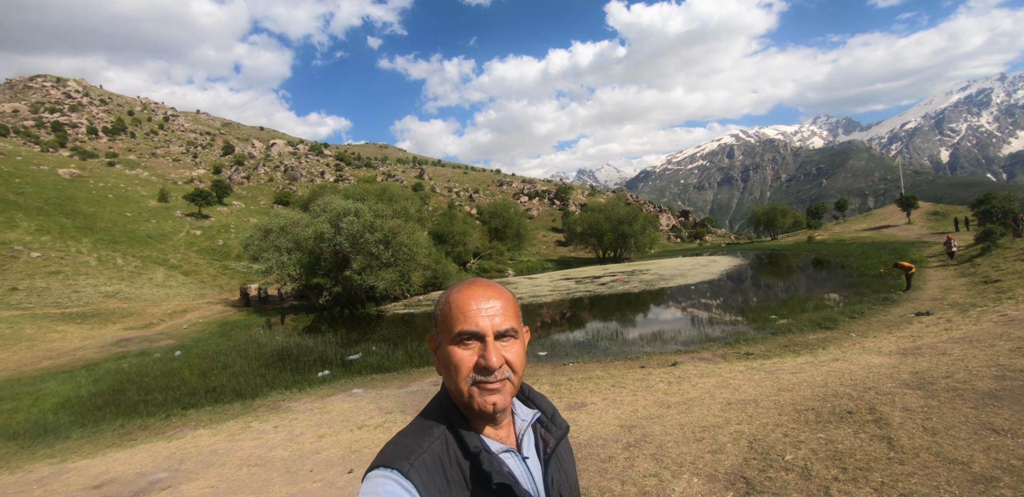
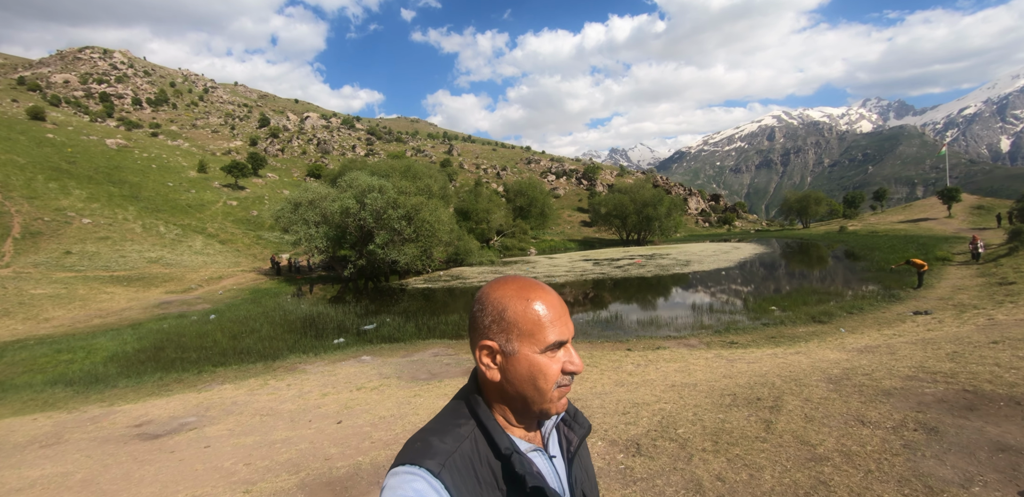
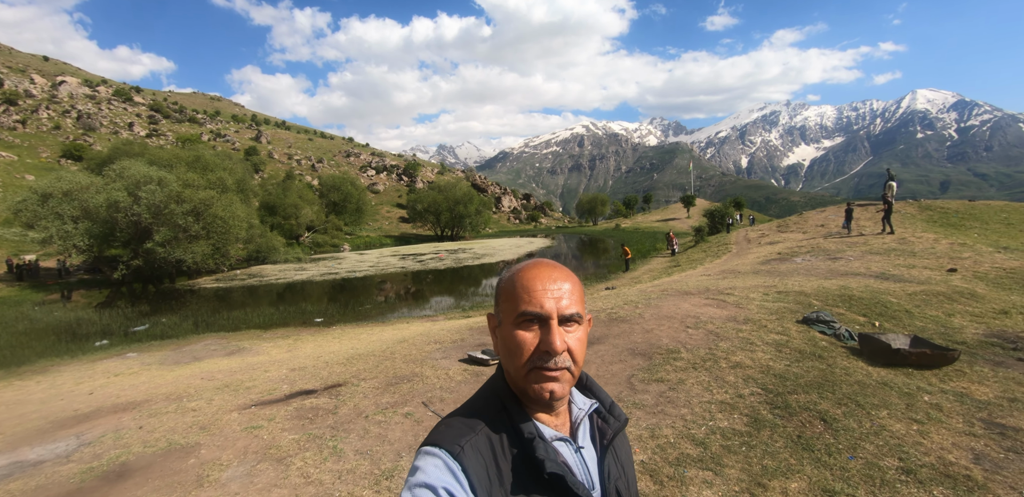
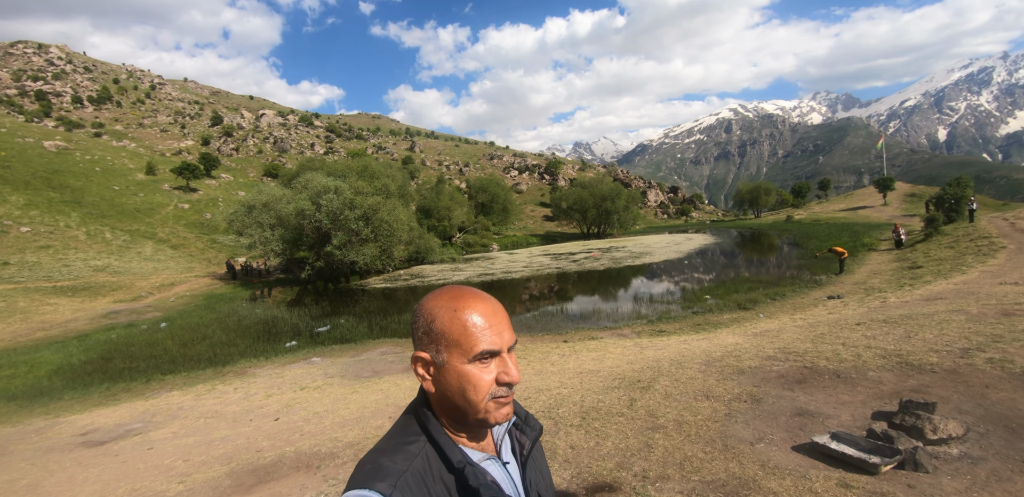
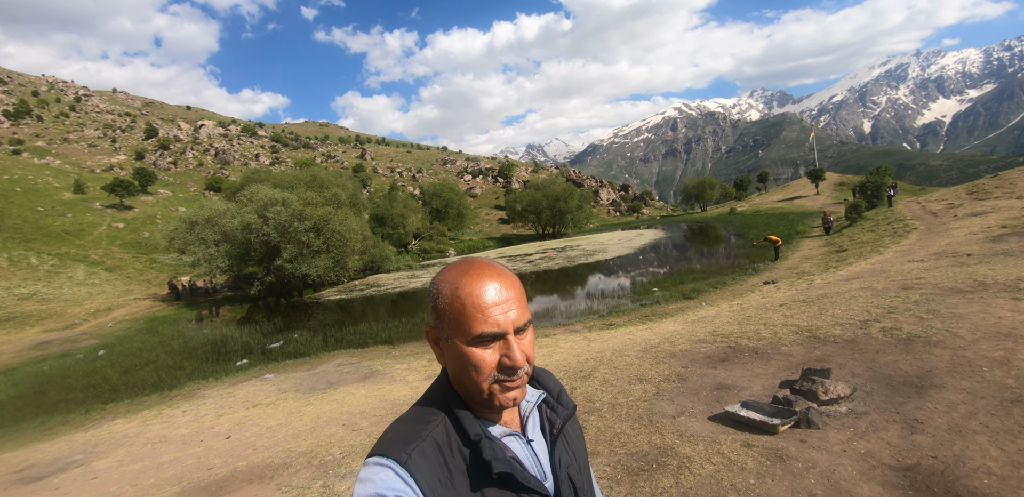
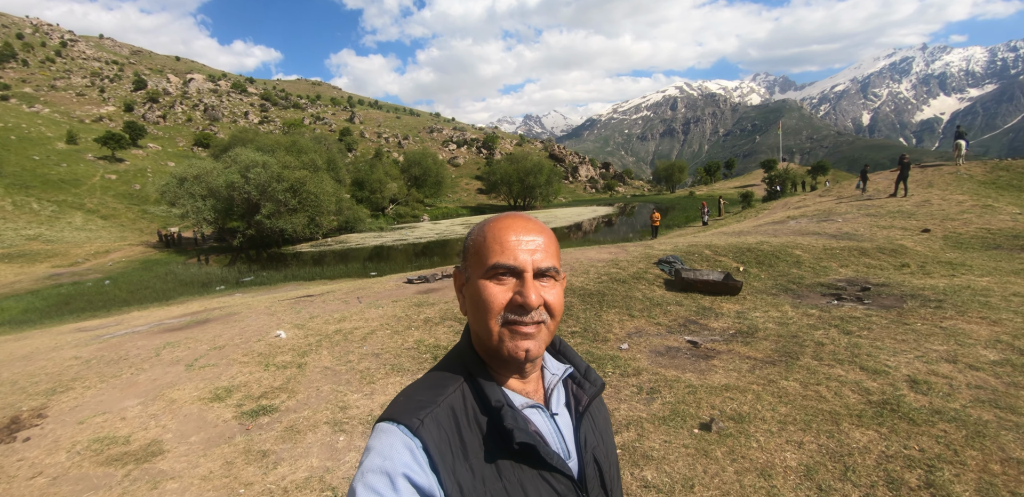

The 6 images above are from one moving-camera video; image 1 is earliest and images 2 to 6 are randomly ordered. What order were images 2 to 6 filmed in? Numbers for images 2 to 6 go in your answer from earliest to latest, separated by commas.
2, 4, 5, 3, 6
